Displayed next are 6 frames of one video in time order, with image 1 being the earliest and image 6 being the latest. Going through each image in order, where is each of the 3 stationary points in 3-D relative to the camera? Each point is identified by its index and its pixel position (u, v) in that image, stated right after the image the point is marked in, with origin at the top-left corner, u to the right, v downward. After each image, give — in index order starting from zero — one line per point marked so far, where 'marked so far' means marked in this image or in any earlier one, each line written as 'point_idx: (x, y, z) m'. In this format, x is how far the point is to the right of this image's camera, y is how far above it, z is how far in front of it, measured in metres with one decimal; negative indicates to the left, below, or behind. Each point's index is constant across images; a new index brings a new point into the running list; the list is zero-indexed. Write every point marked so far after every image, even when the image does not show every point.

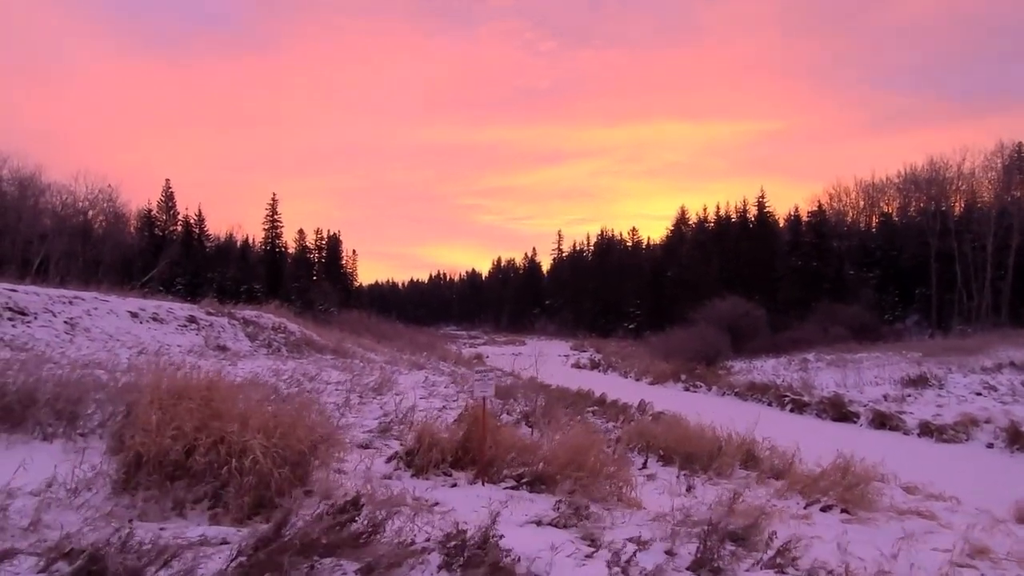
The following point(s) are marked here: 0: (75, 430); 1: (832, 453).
0: (-4.5, -1.5, +7.7) m
1: (+5.7, -3.0, +13.1) m
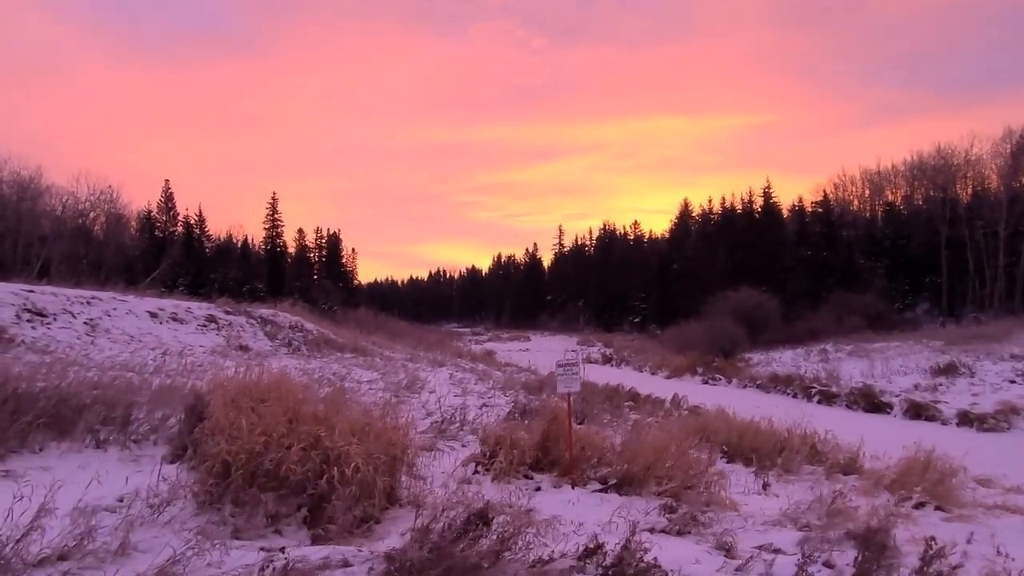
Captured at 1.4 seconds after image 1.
0: (-3.6, -1.4, +7.1) m
1: (+6.6, -2.7, +12.5) m
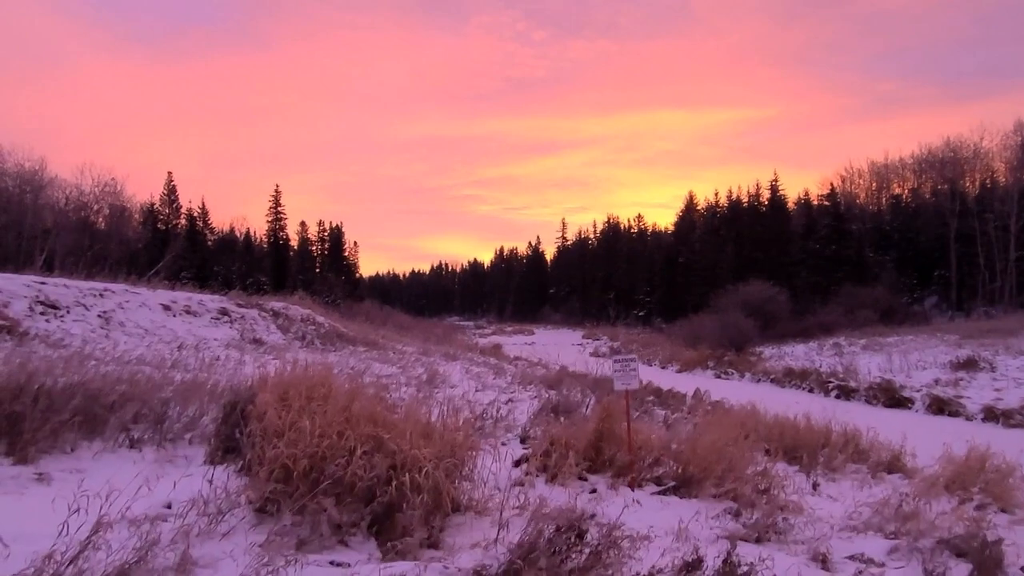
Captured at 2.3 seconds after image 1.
0: (-3.1, -1.3, +6.7) m
1: (+7.1, -2.6, +12.2) m
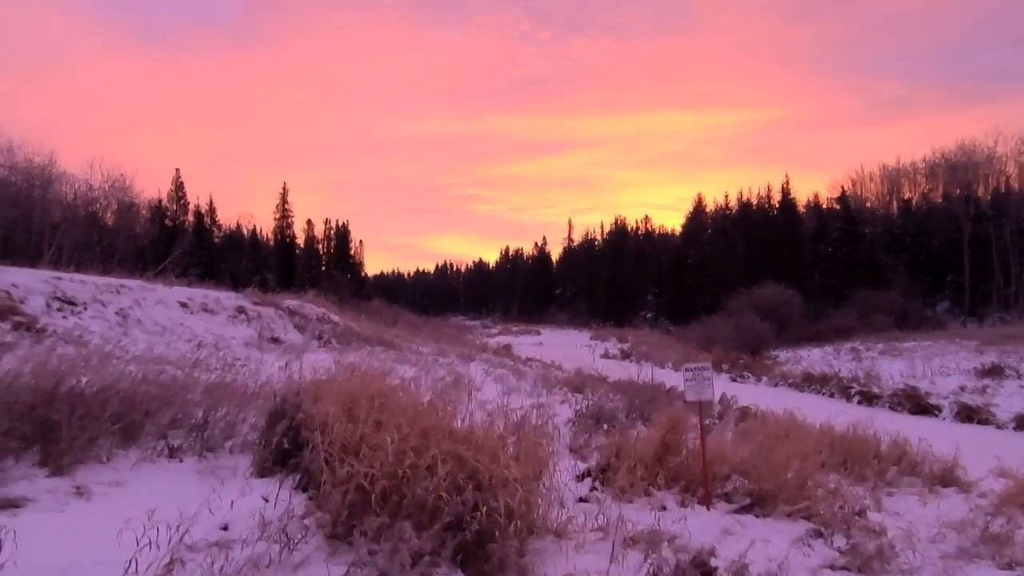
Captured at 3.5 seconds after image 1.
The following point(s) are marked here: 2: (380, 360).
0: (-2.6, -1.3, +6.3) m
1: (+7.6, -2.7, +11.7) m
2: (-3.4, -1.8, +18.9) m
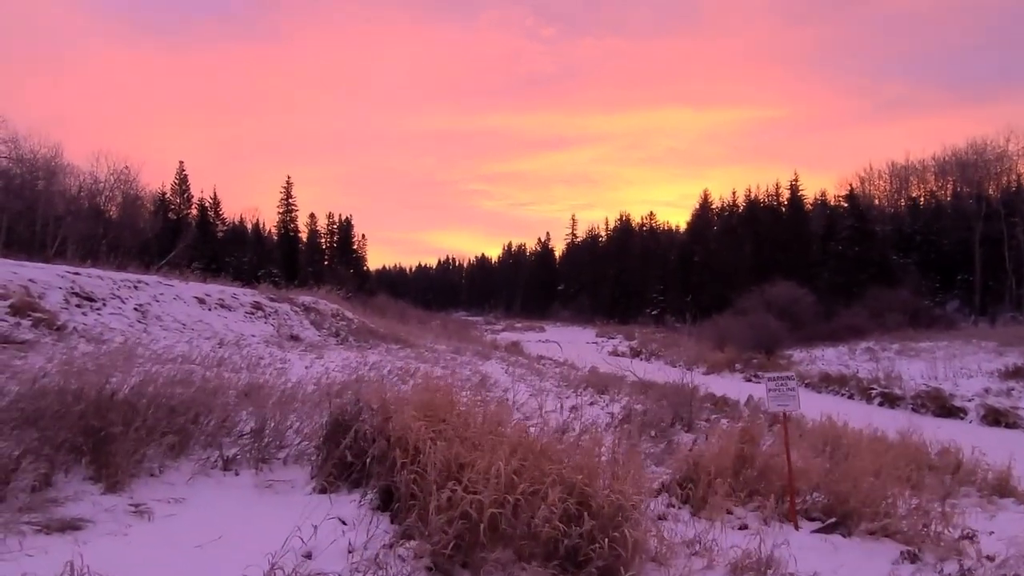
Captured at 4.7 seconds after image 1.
0: (-2.0, -1.3, +5.9) m
1: (+8.2, -2.8, +11.3) m
2: (-2.8, -1.8, +18.5) m
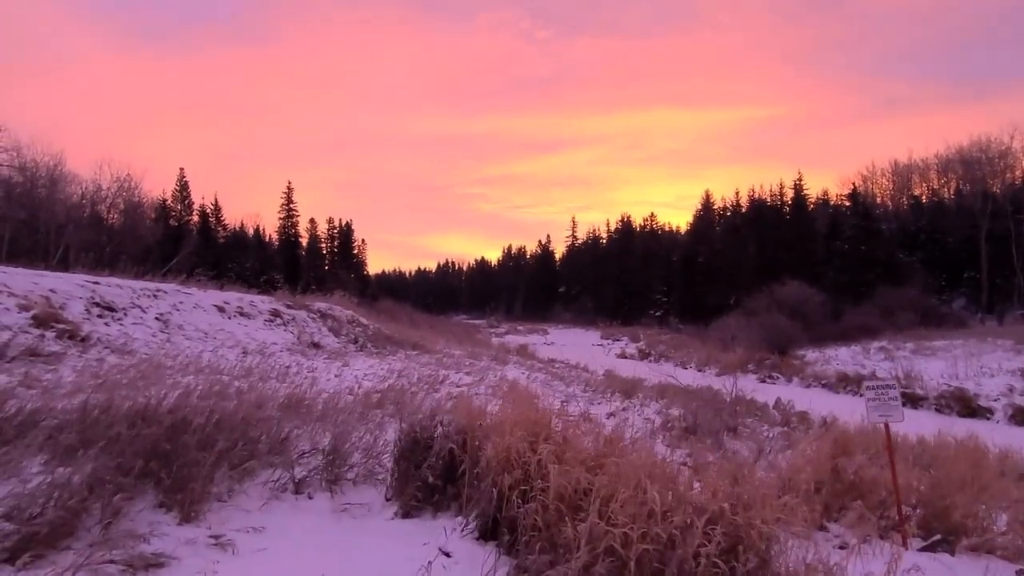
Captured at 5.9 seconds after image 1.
0: (-1.3, -1.4, +5.5) m
1: (+8.9, -2.7, +10.9) m
2: (-2.2, -1.9, +18.2) m
